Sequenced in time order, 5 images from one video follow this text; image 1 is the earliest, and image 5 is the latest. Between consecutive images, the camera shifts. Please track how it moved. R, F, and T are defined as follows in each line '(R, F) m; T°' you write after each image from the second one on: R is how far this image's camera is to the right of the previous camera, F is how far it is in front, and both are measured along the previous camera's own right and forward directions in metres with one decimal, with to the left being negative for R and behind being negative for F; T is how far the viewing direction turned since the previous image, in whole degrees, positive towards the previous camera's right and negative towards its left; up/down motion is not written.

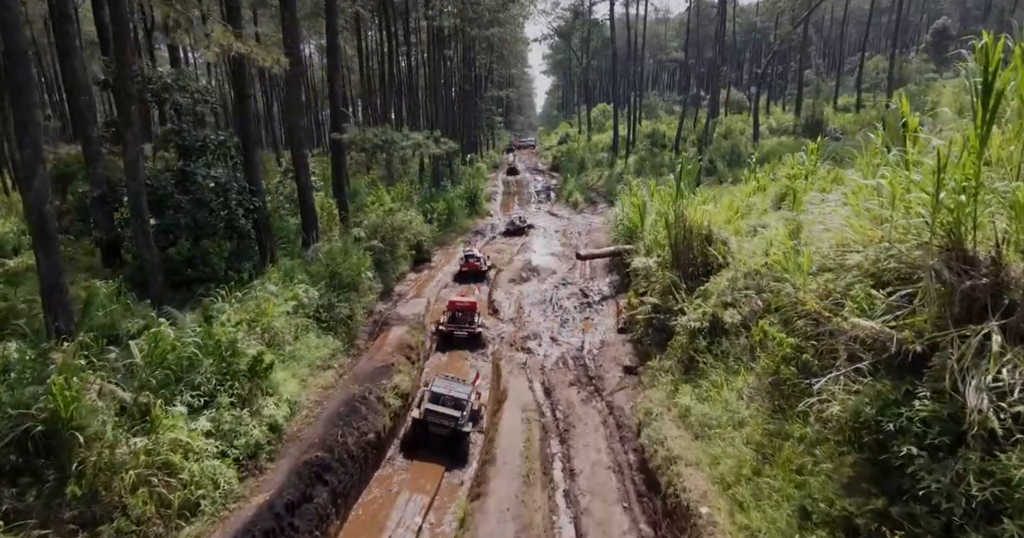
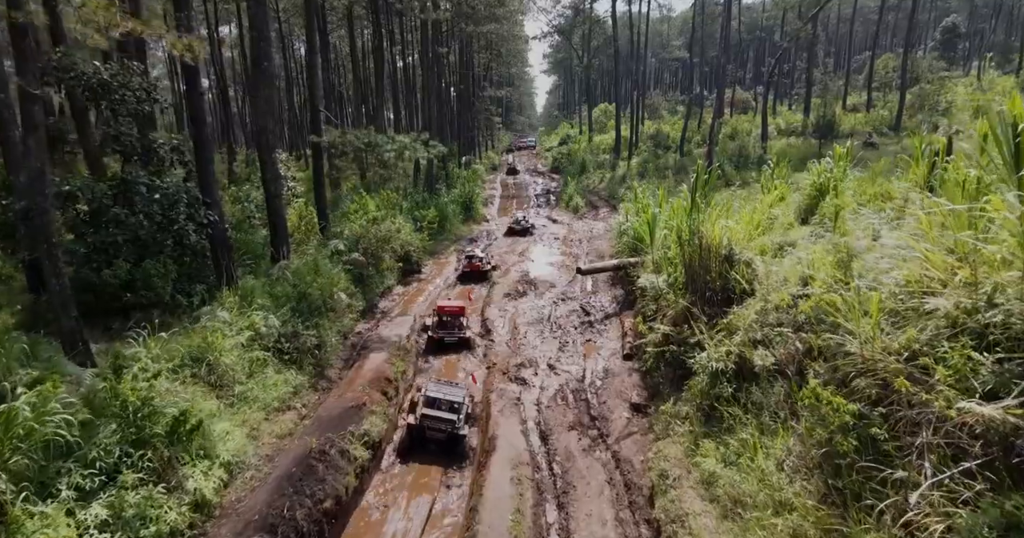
(+0.2, +1.3) m; 0°
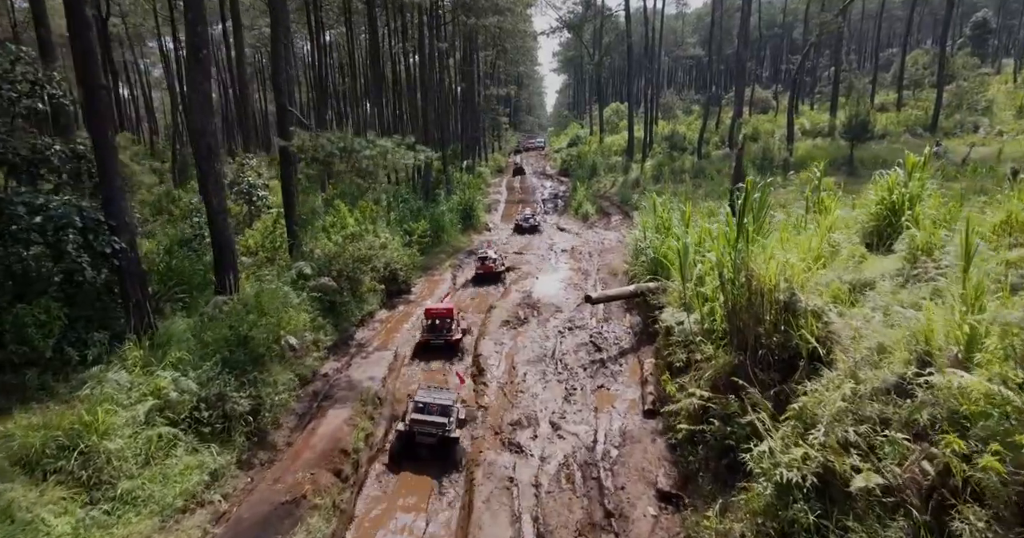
(+0.2, +2.1) m; -1°
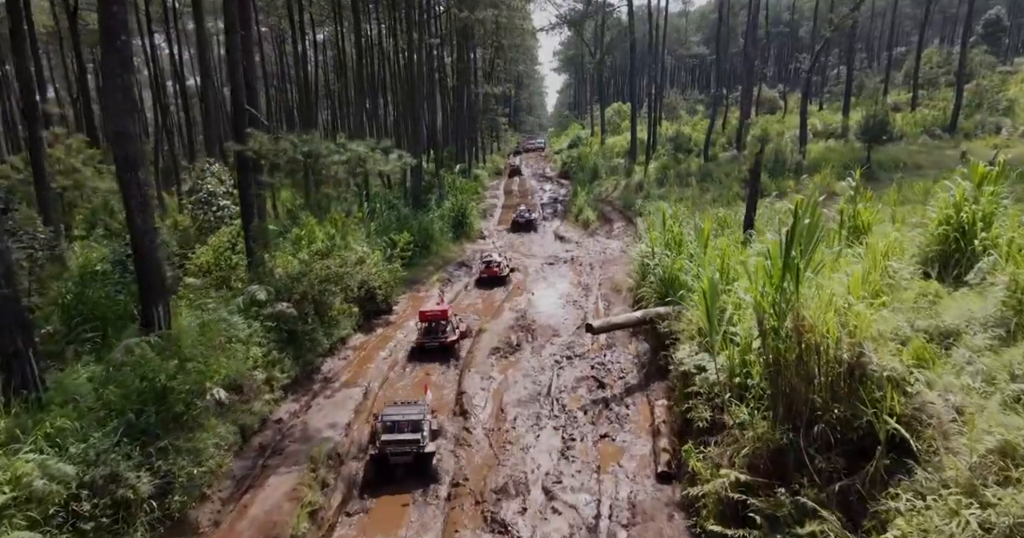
(+0.2, +1.6) m; 0°
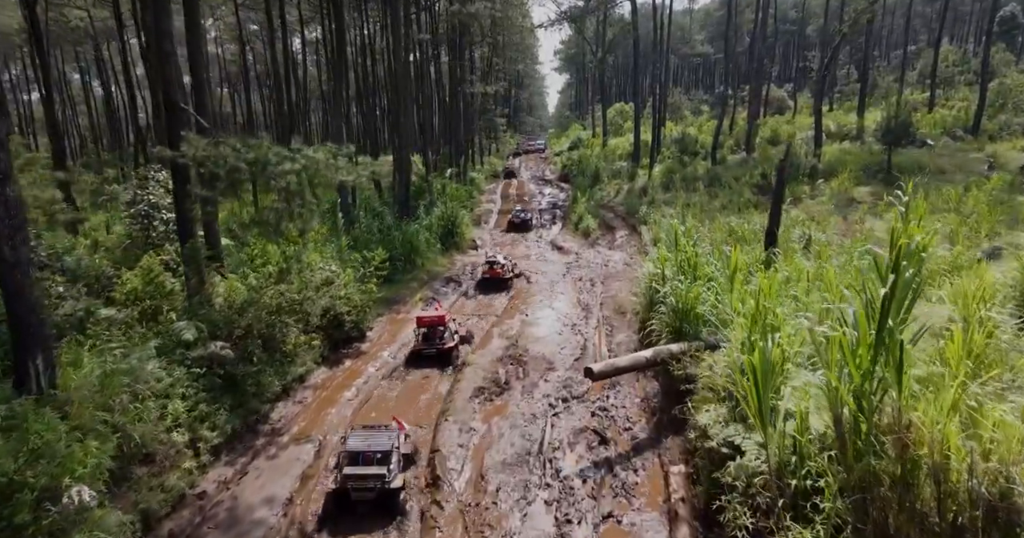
(+0.3, +1.8) m; 0°
